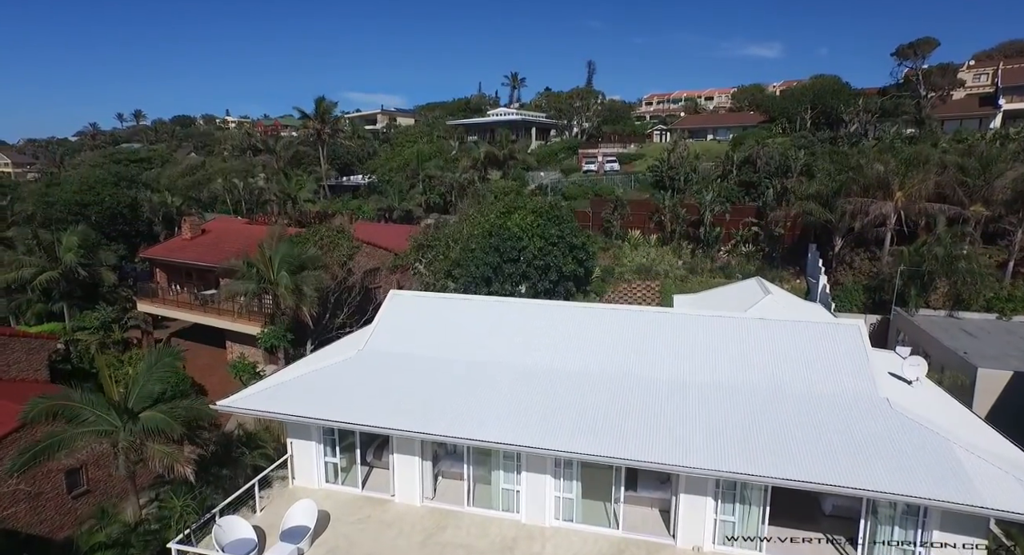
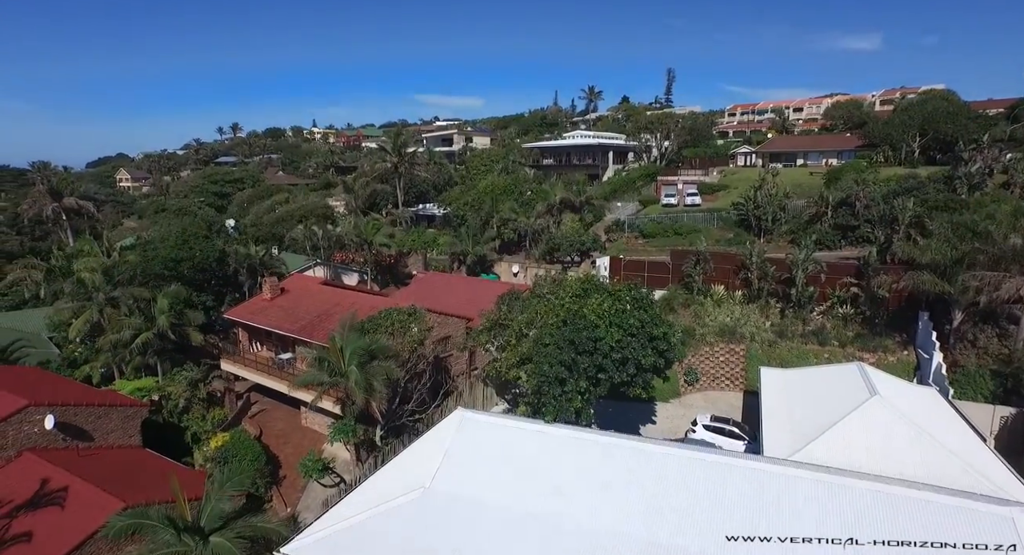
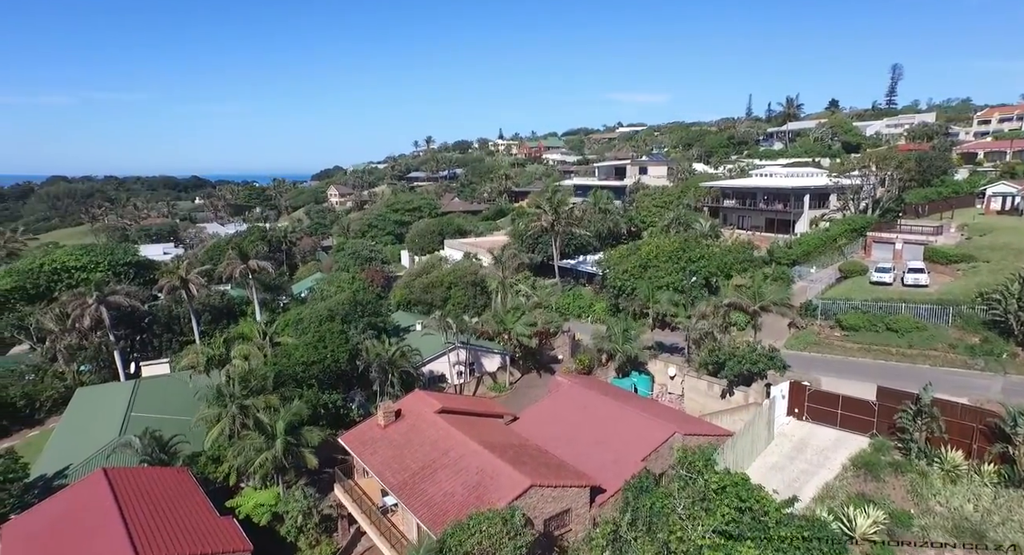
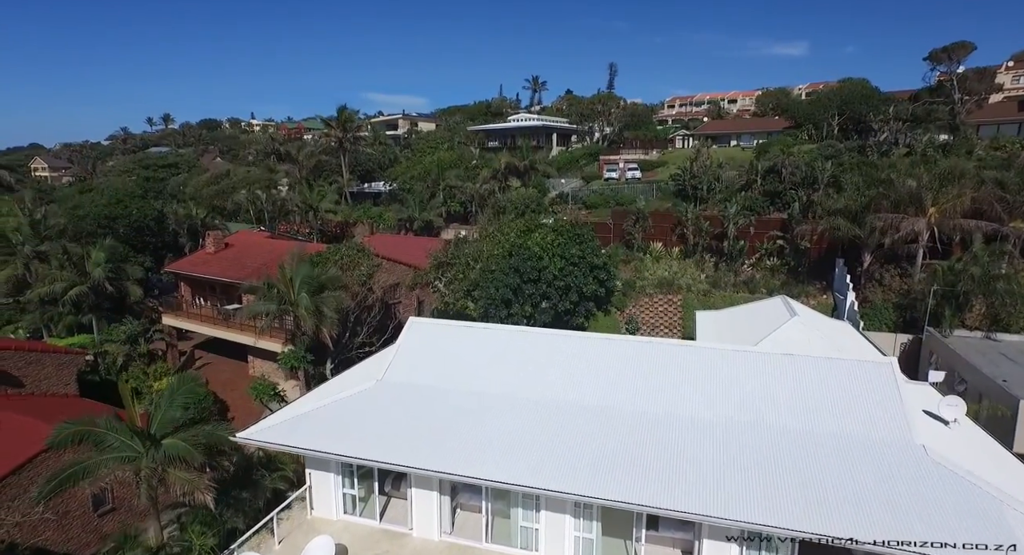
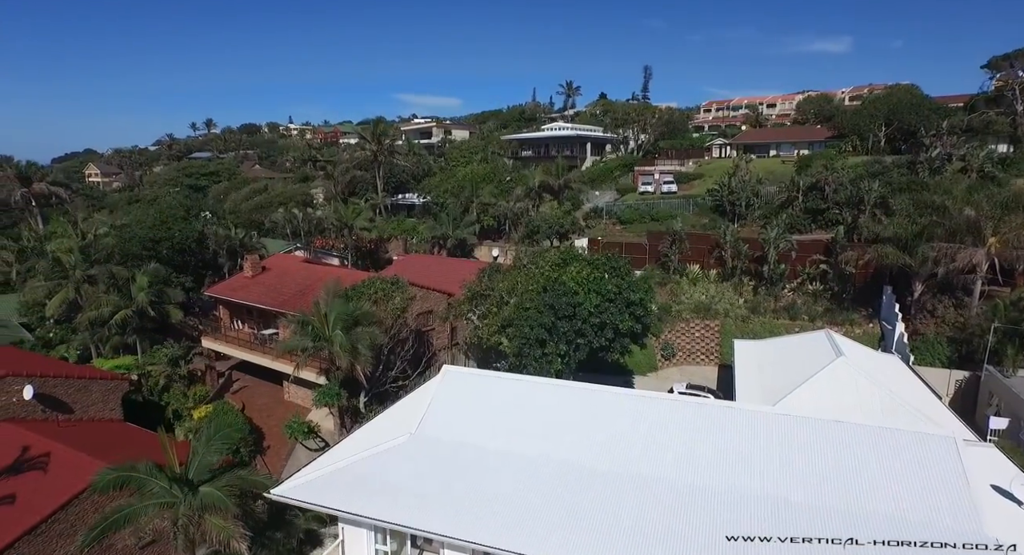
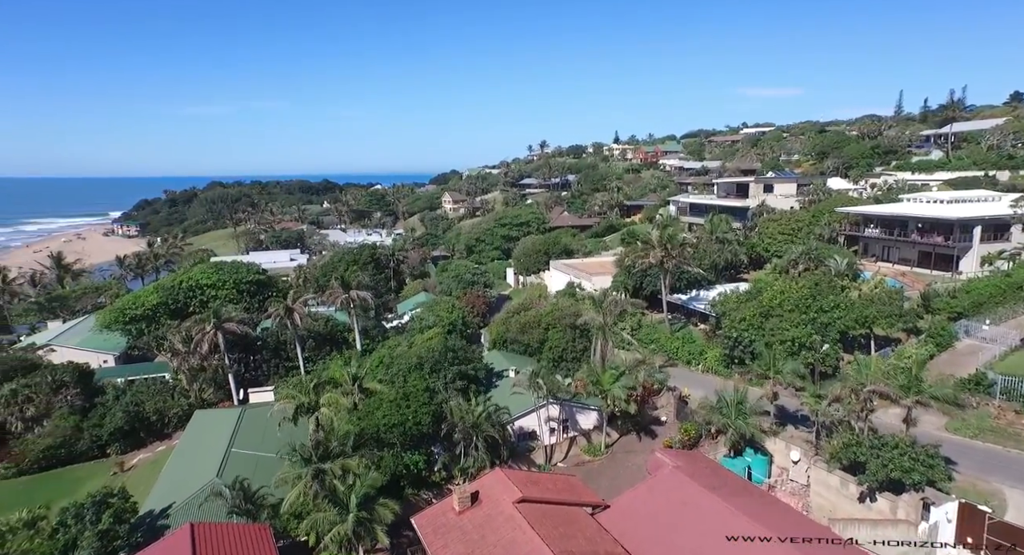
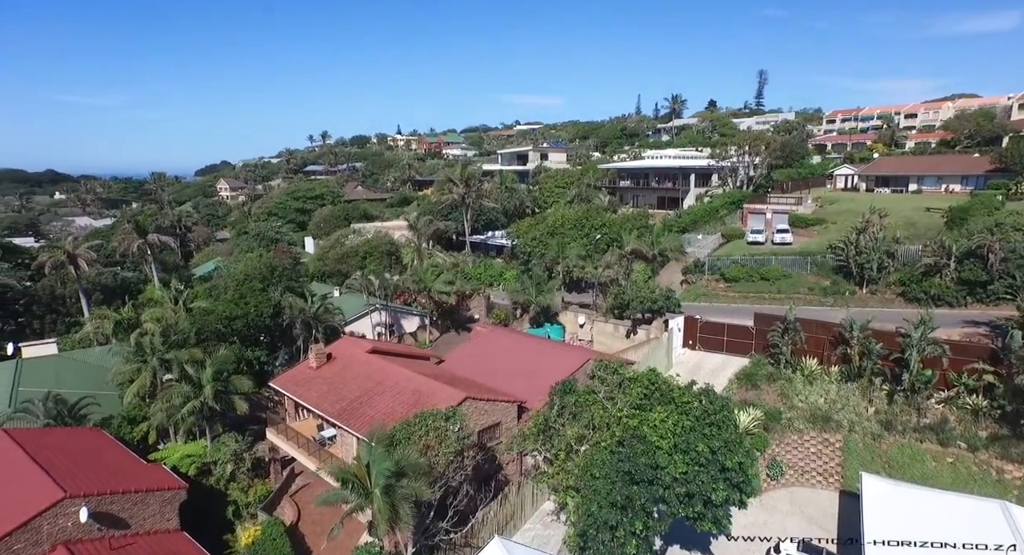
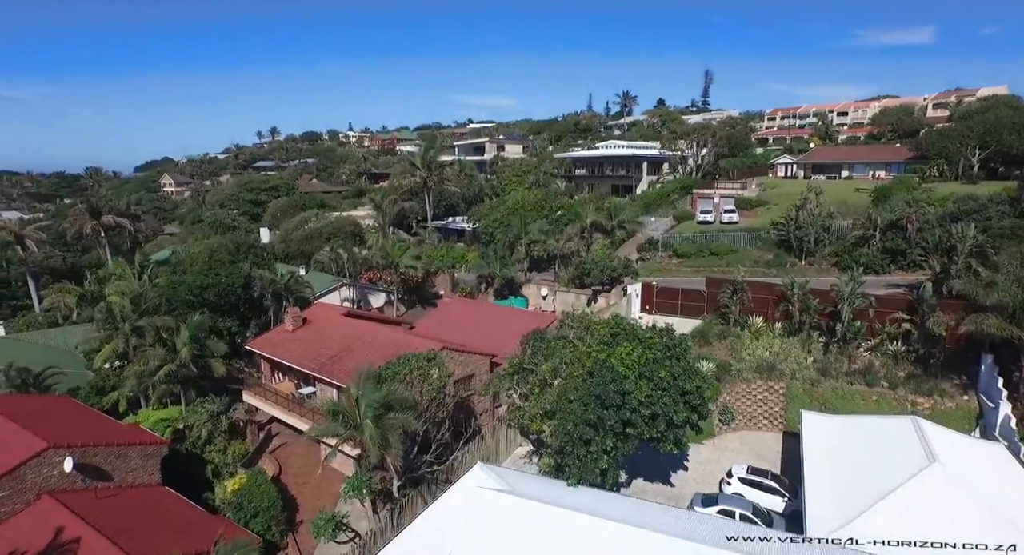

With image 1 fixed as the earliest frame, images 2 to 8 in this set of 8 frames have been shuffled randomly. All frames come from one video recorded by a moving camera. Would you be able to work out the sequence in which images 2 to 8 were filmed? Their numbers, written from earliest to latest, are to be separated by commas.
4, 5, 2, 8, 7, 3, 6
